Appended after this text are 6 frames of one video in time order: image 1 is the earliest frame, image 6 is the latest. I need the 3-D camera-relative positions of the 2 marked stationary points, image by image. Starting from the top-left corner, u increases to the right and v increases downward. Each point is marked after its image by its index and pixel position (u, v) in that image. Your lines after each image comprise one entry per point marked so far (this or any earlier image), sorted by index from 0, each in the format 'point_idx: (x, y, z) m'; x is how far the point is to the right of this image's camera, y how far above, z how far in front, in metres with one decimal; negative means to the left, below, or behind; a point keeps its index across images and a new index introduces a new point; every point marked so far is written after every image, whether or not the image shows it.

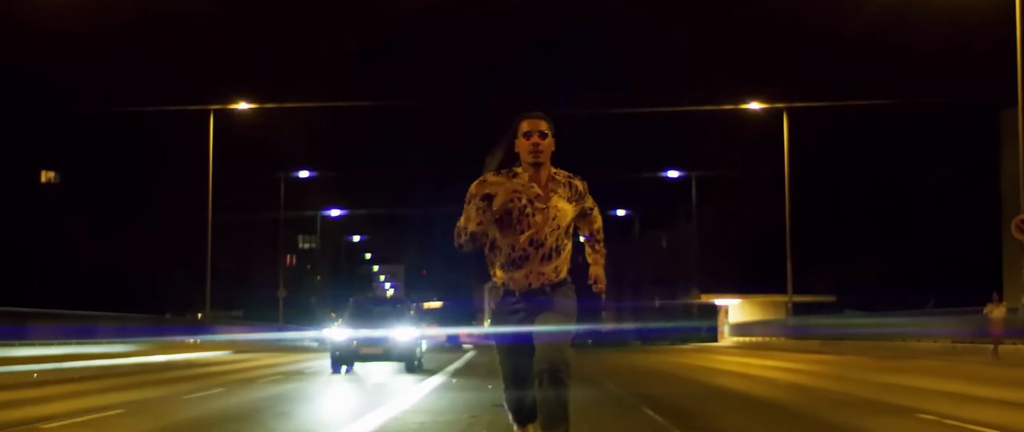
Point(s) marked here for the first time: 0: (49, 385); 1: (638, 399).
0: (-8.9, -3.1, +19.0) m
1: (+1.8, -2.6, +15.6) m
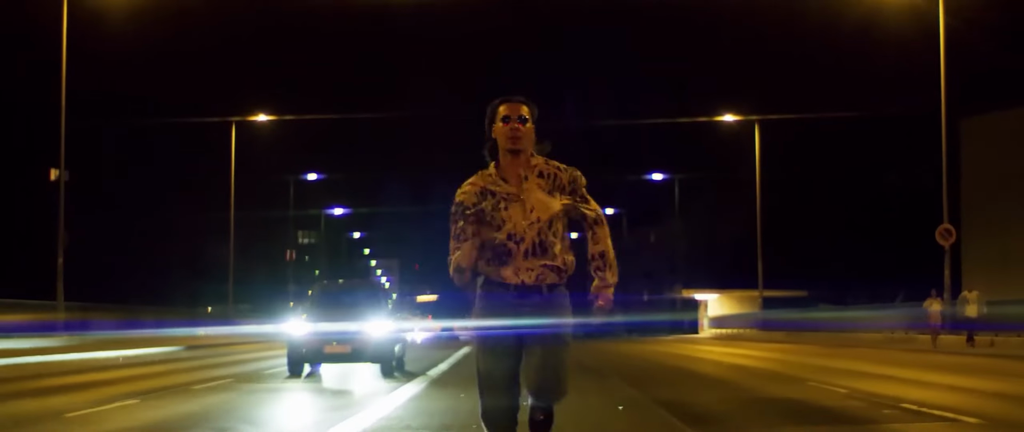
0: (-9.0, -3.1, +19.8) m
1: (+1.7, -2.6, +16.5) m
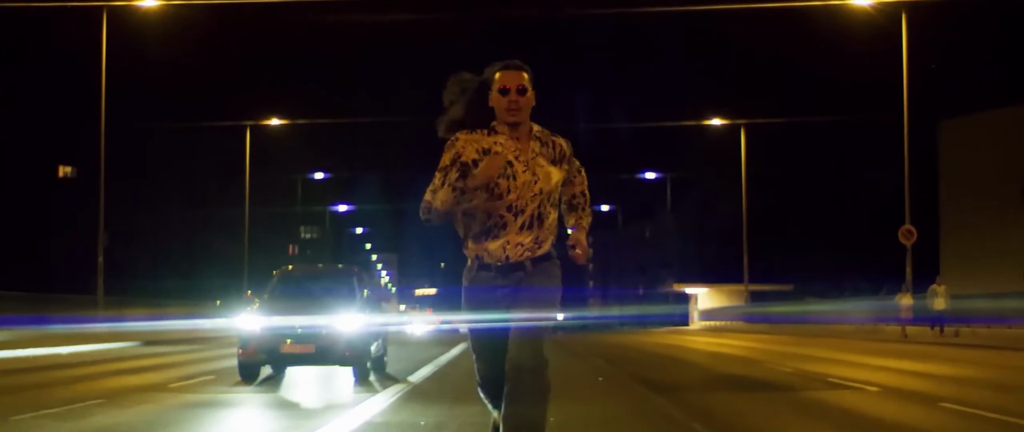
0: (-9.0, -3.0, +20.4) m
1: (+1.7, -2.5, +17.1) m
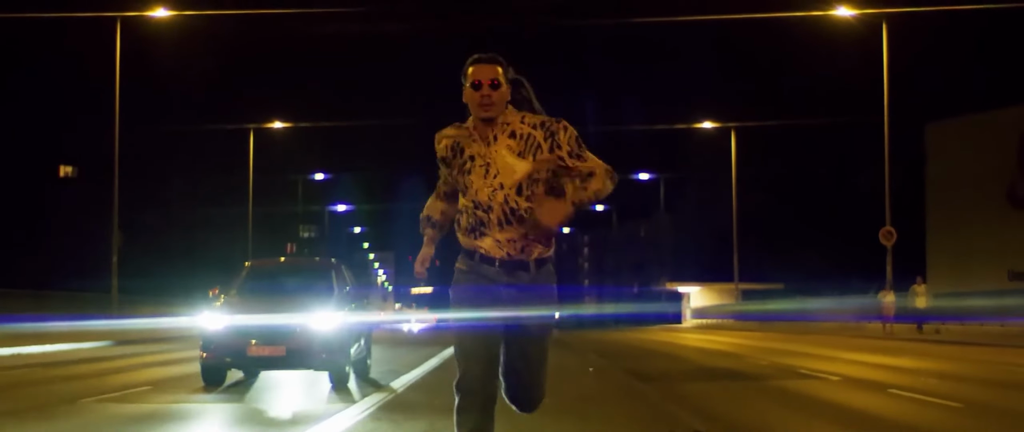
0: (-9.1, -3.0, +20.7) m
1: (+1.6, -2.5, +17.4) m
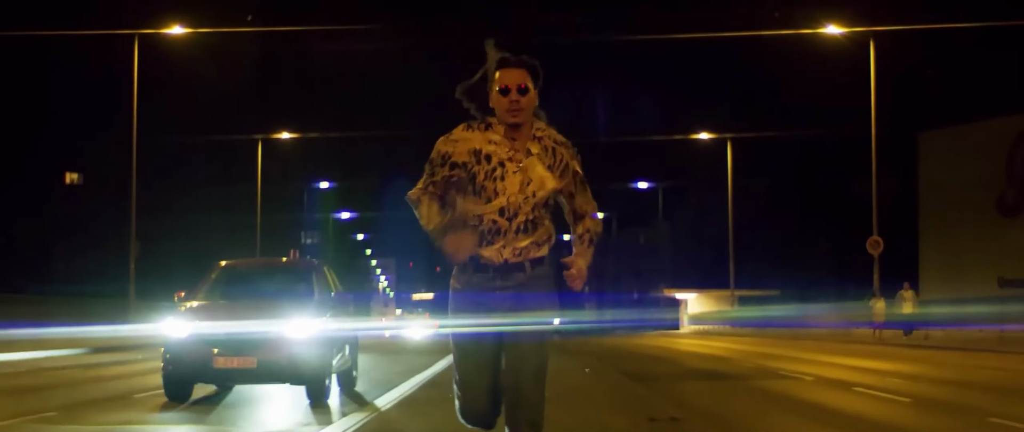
0: (-9.1, -3.1, +21.0) m
1: (+1.7, -2.7, +17.7) m
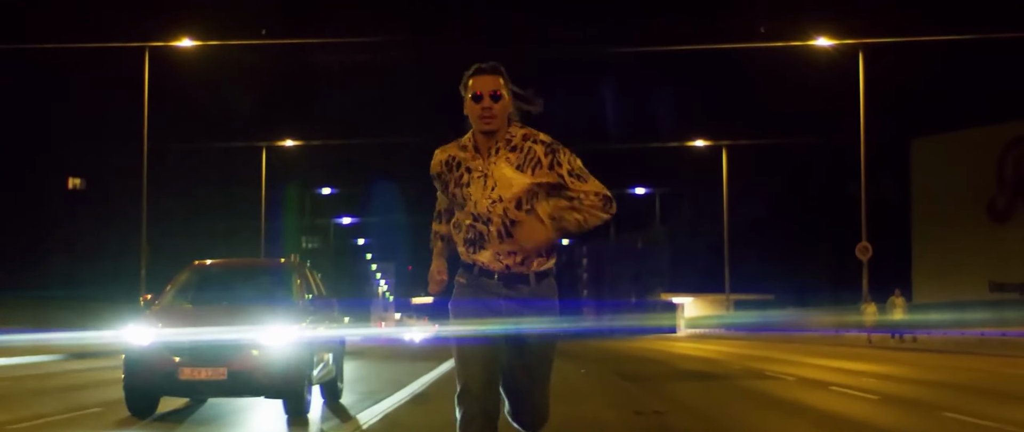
0: (-9.1, -3.2, +21.2) m
1: (+1.6, -2.8, +17.9) m
